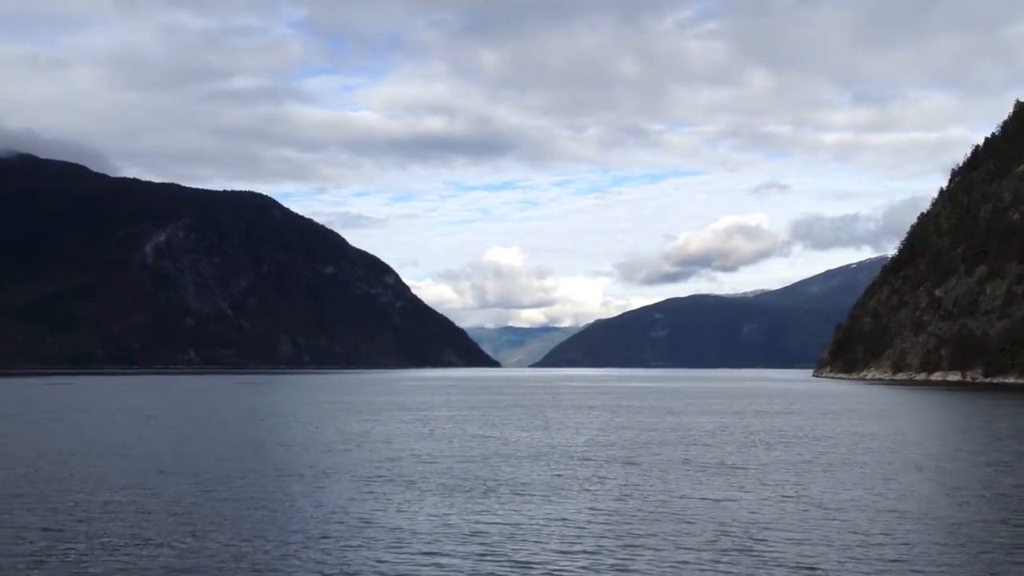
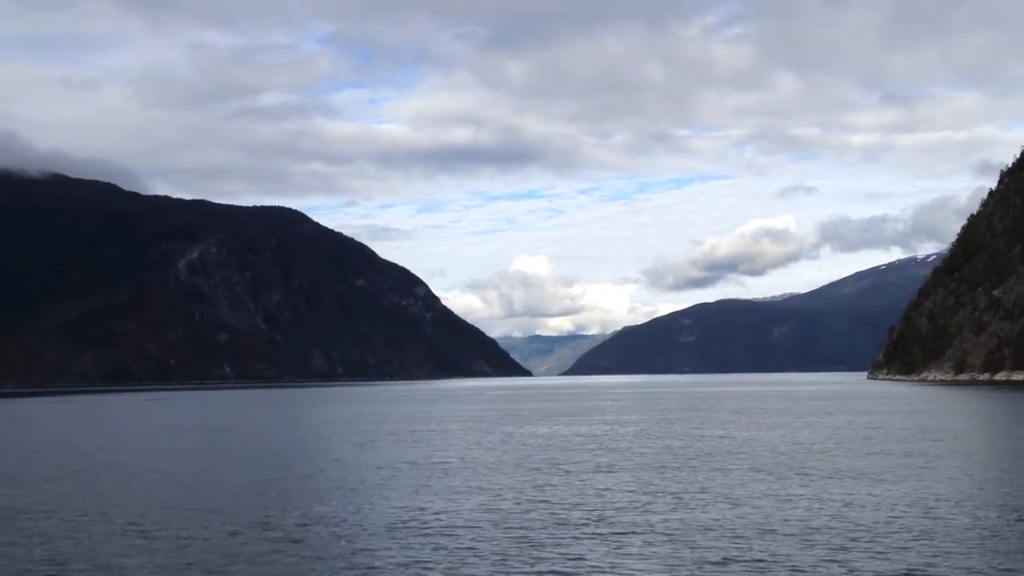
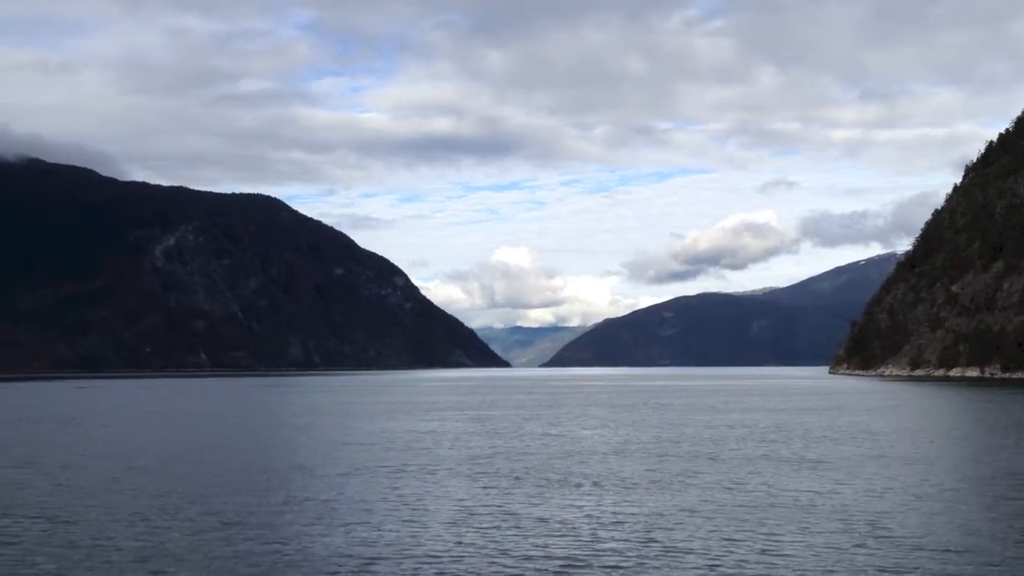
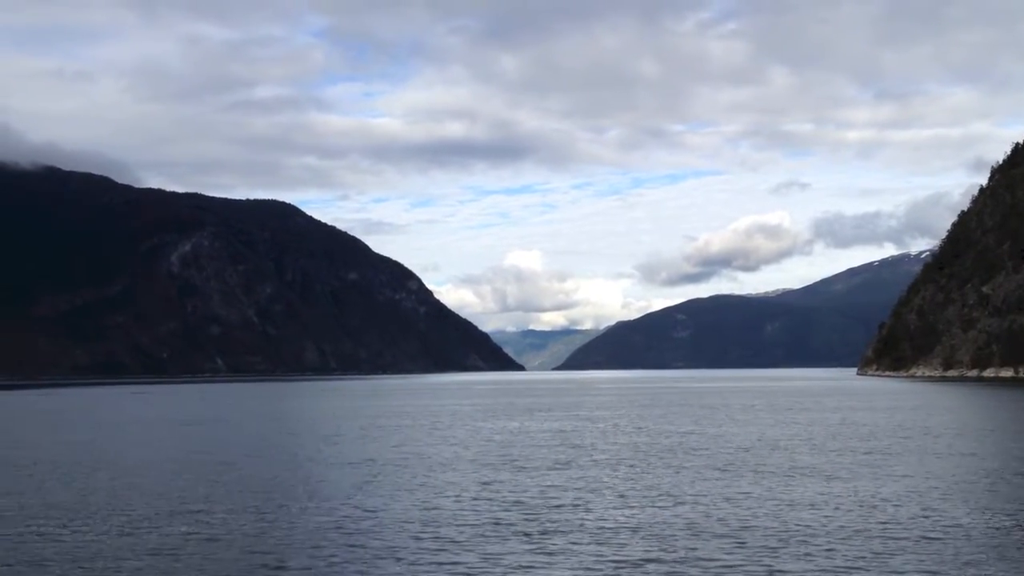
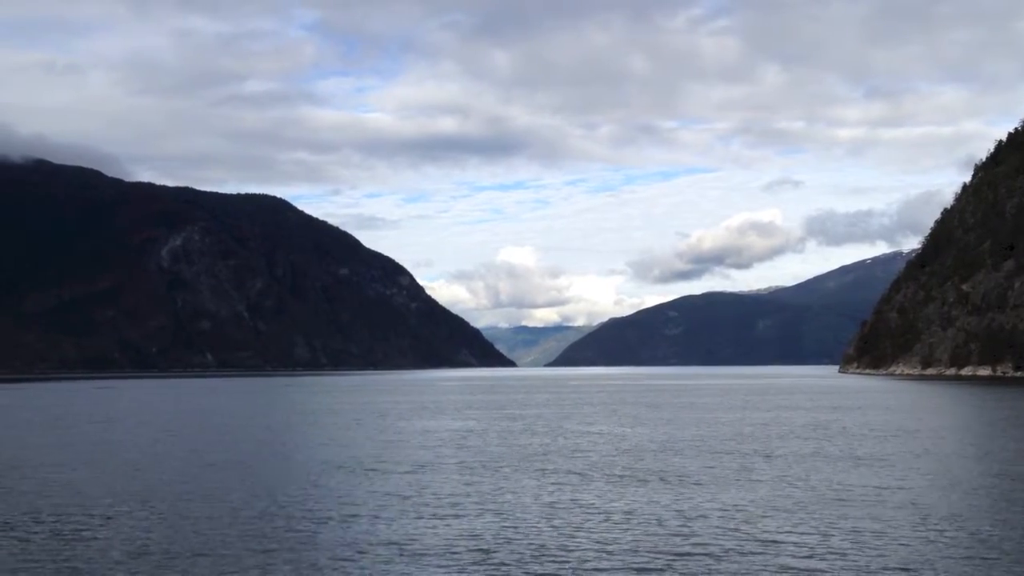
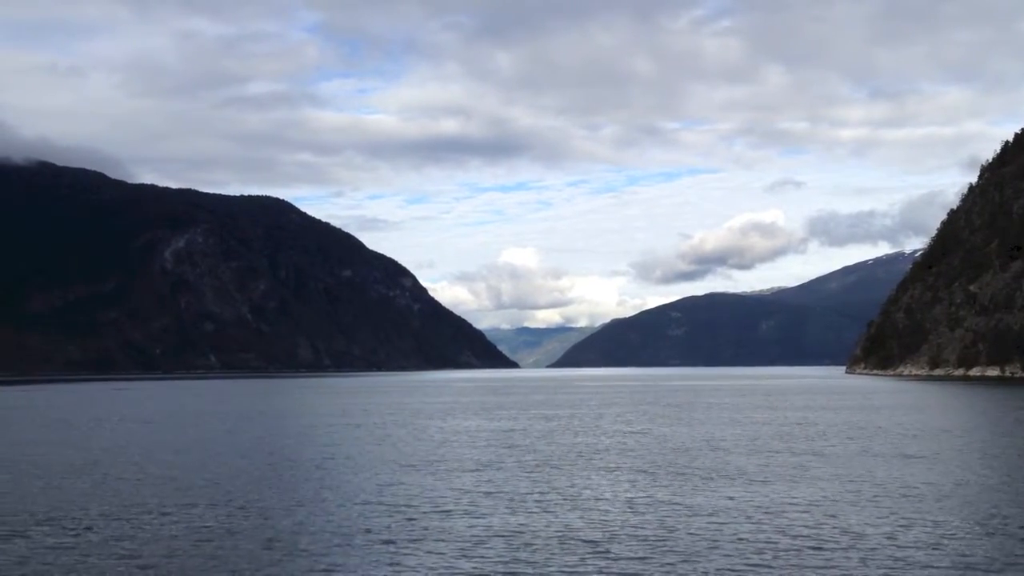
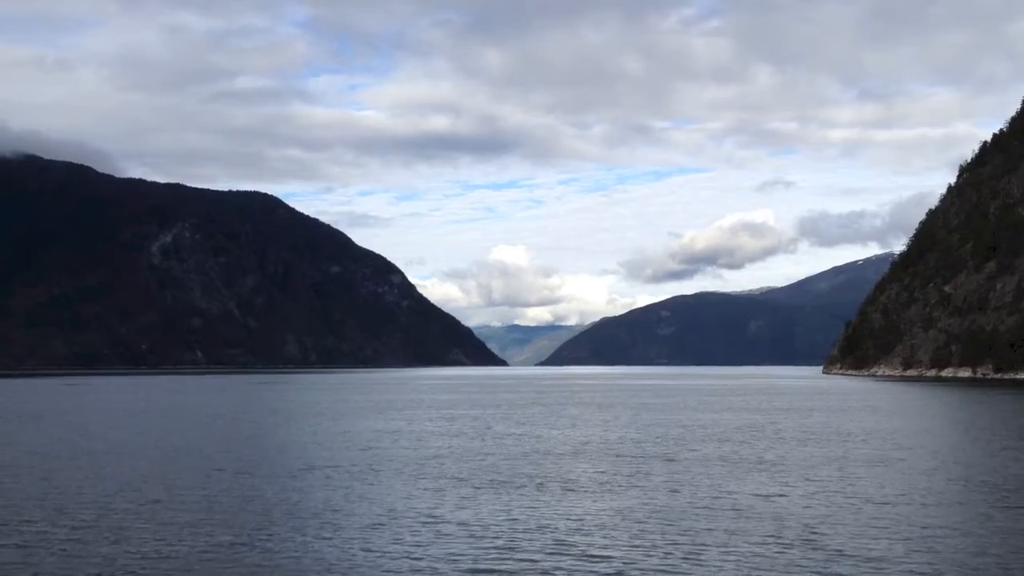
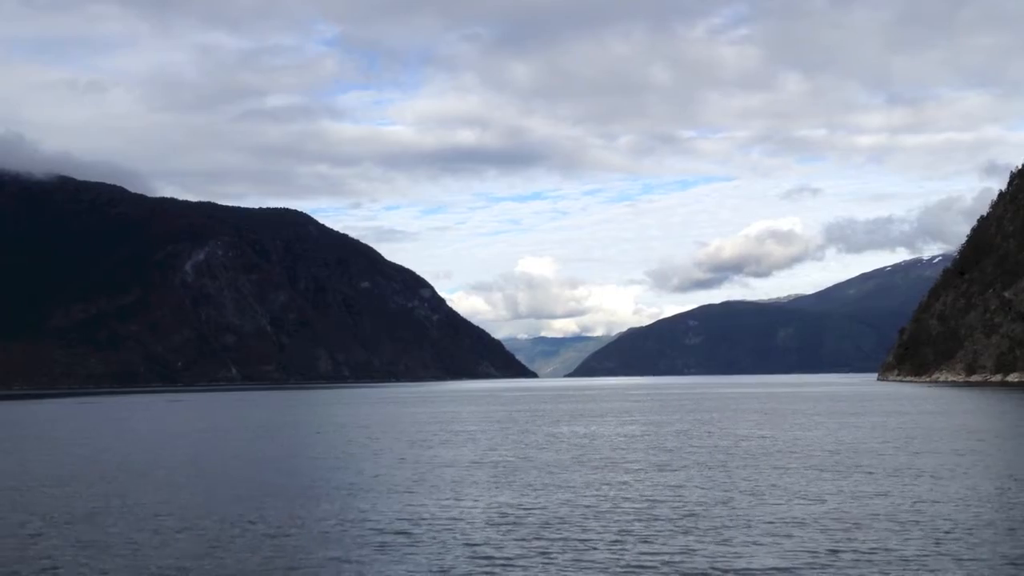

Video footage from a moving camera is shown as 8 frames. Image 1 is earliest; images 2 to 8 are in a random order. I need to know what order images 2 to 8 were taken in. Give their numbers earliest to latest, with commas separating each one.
7, 3, 5, 6, 4, 2, 8
